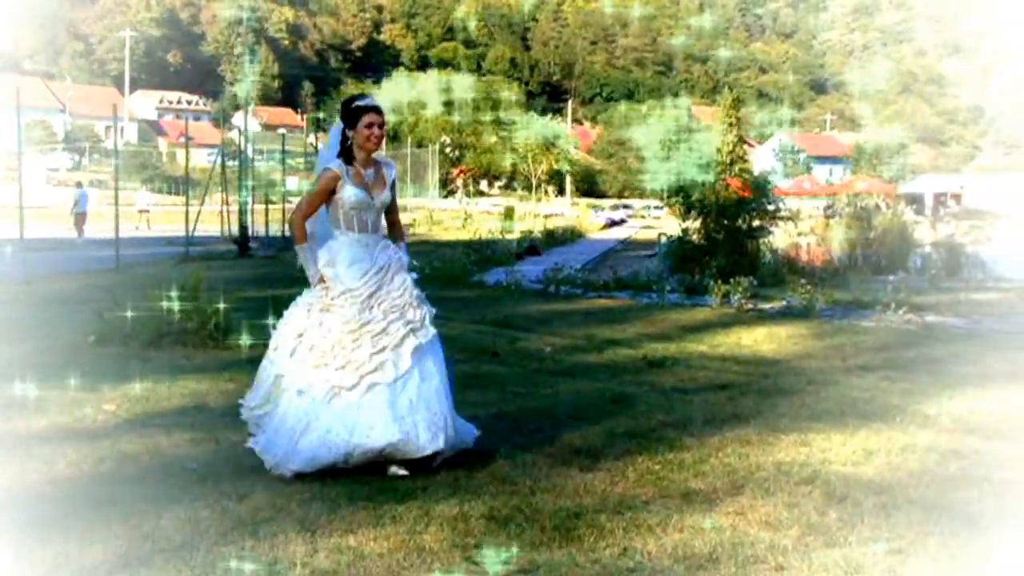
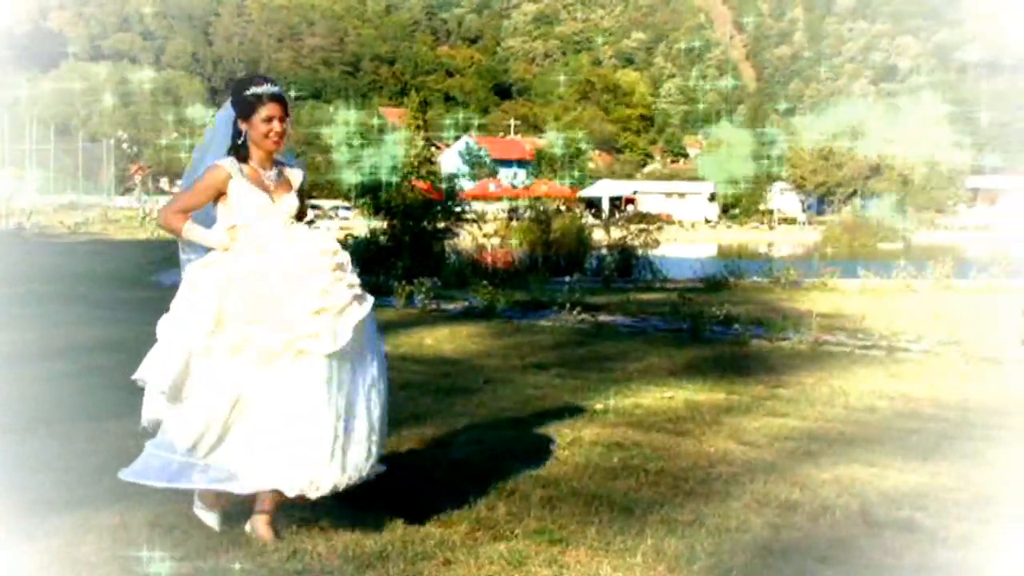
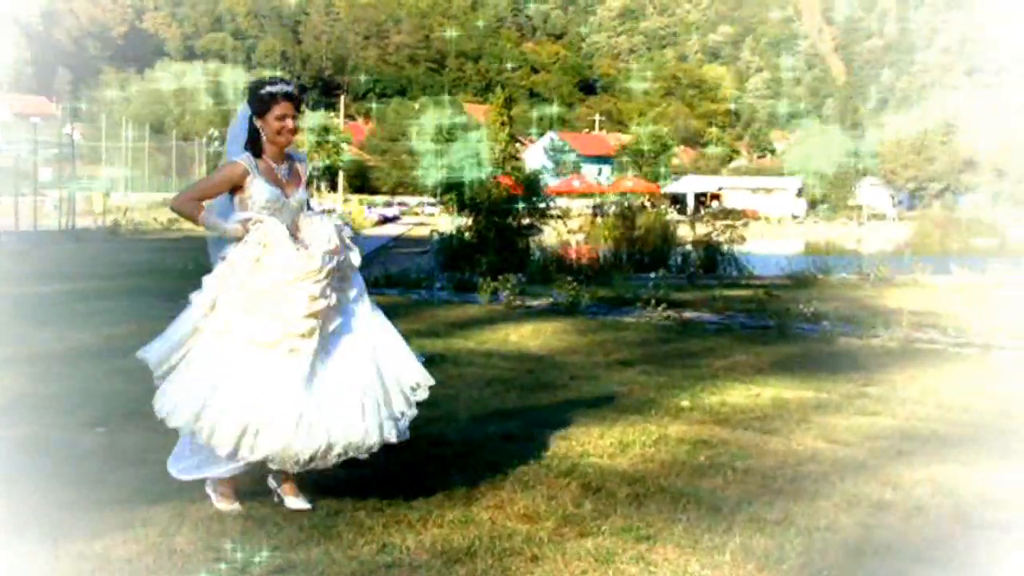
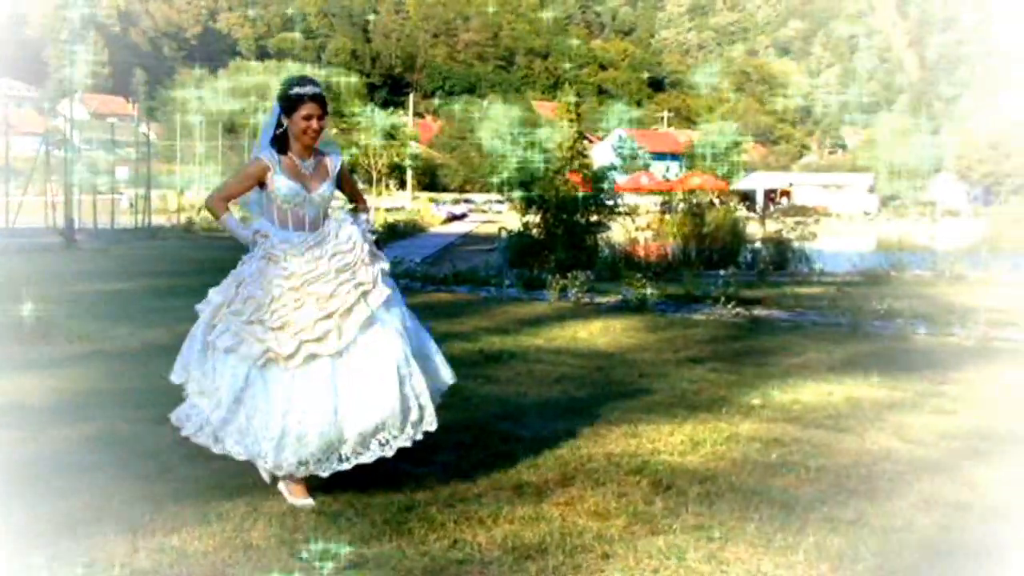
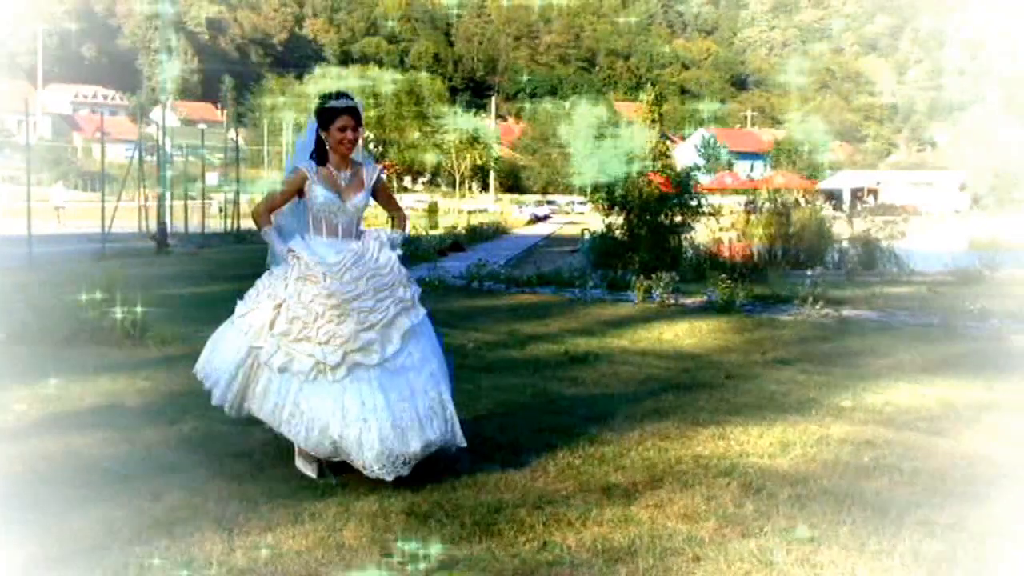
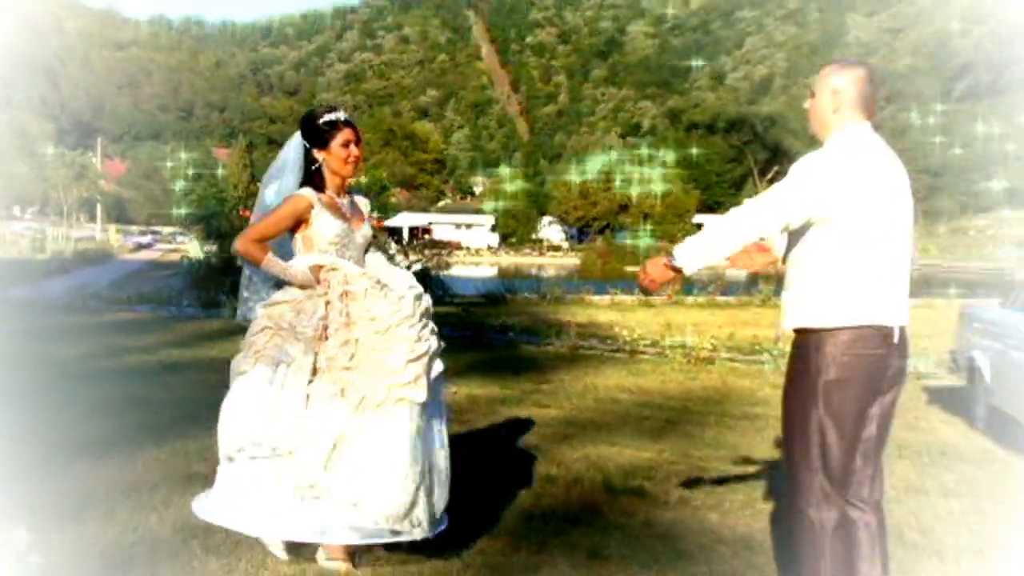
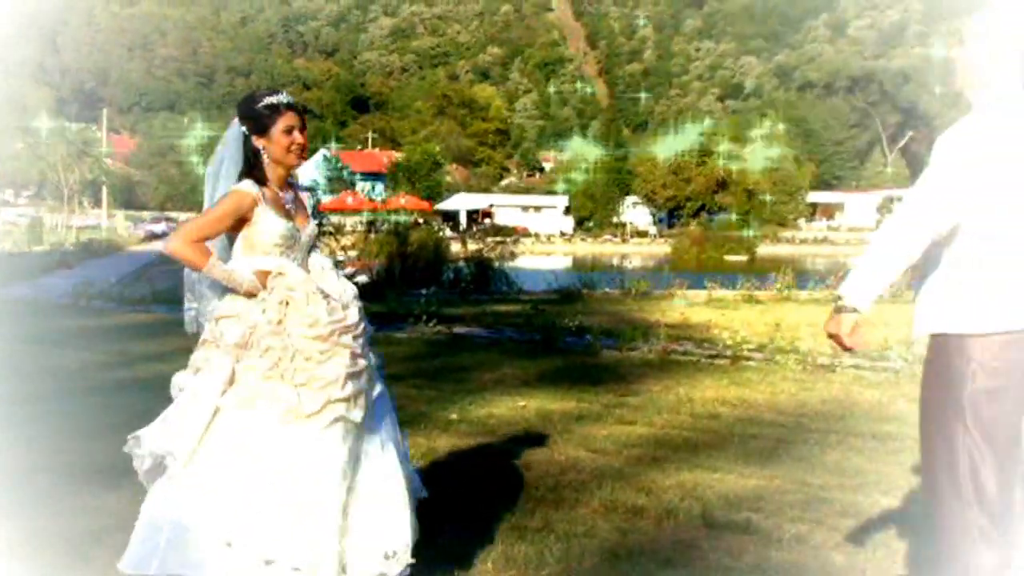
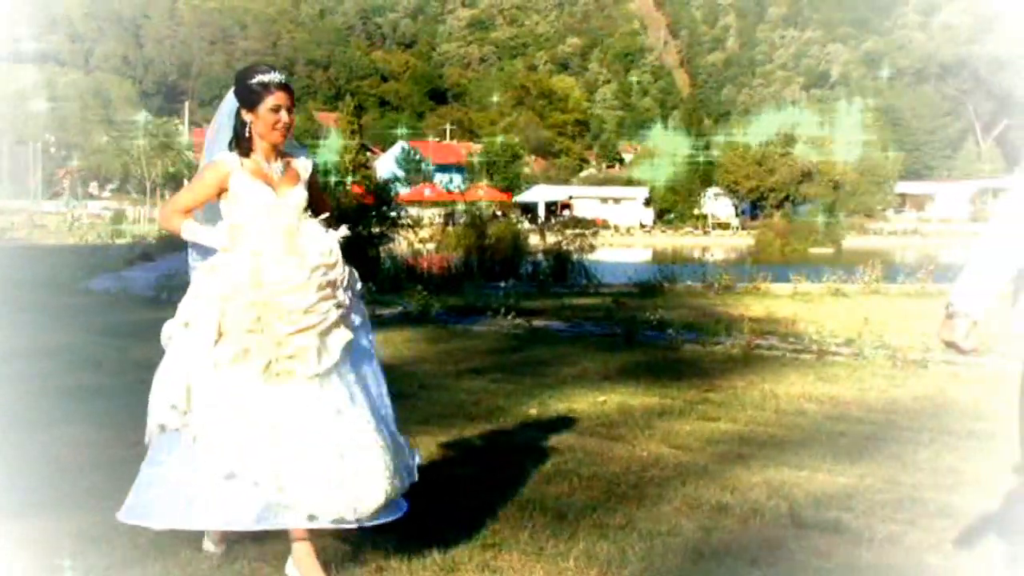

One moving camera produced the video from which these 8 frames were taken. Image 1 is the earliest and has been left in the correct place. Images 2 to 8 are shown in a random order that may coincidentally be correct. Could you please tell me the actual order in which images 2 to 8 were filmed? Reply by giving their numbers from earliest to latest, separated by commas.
5, 4, 3, 2, 8, 7, 6
